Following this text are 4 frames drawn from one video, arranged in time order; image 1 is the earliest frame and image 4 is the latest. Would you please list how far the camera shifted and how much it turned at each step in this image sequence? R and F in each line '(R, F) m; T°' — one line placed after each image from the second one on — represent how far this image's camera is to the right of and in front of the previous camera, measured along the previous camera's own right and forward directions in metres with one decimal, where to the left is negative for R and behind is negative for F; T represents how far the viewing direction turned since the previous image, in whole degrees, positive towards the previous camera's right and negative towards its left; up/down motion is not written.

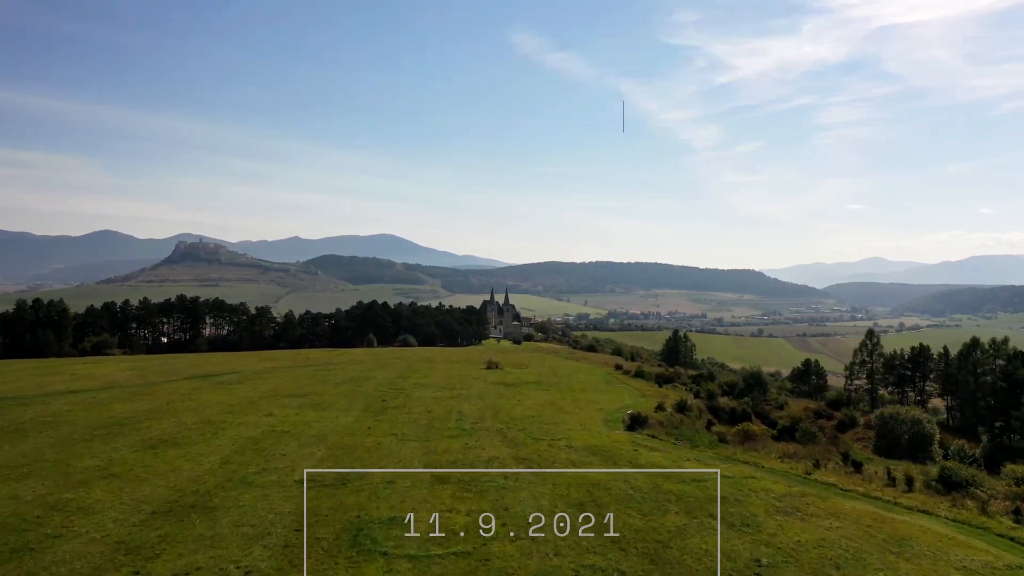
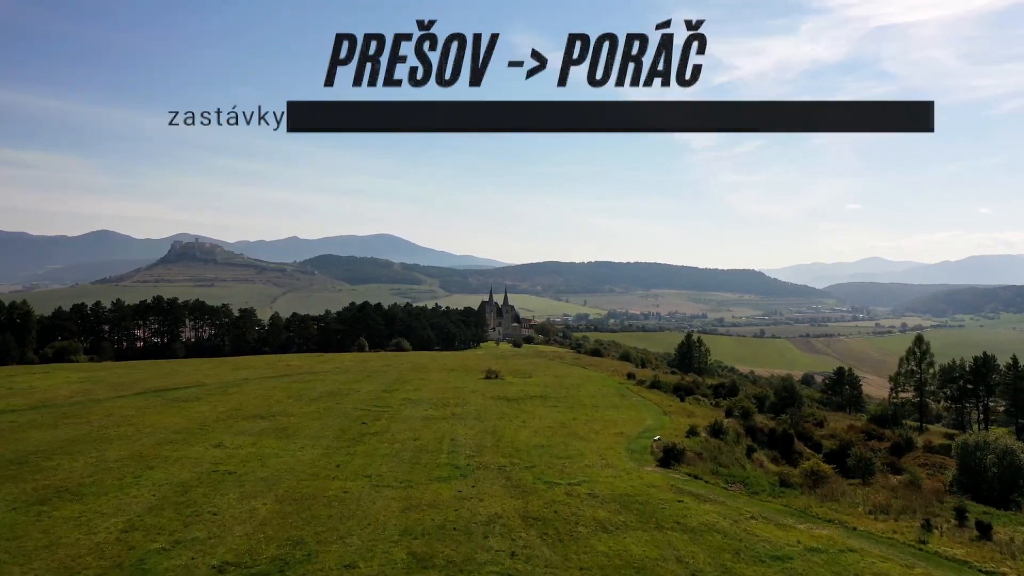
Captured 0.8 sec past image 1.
(-0.3, +7.2) m; 0°
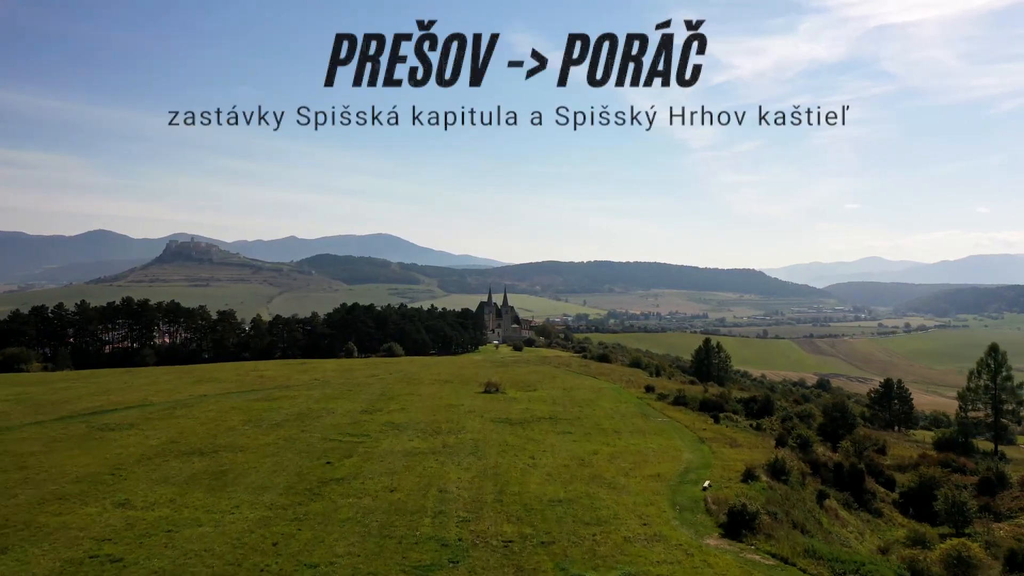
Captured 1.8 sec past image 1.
(-0.4, +8.2) m; 0°
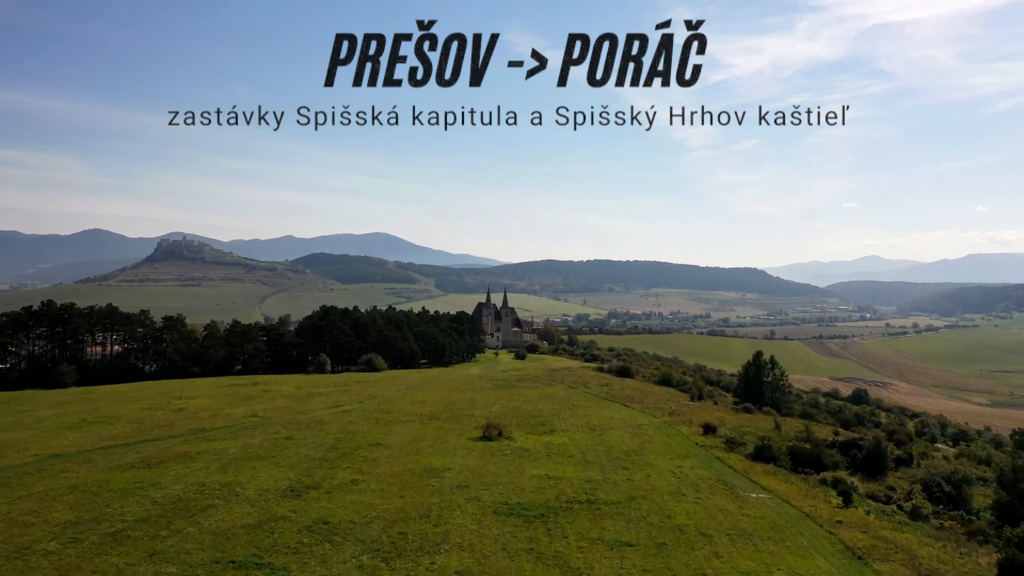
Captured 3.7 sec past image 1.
(-0.8, +16.6) m; 0°
